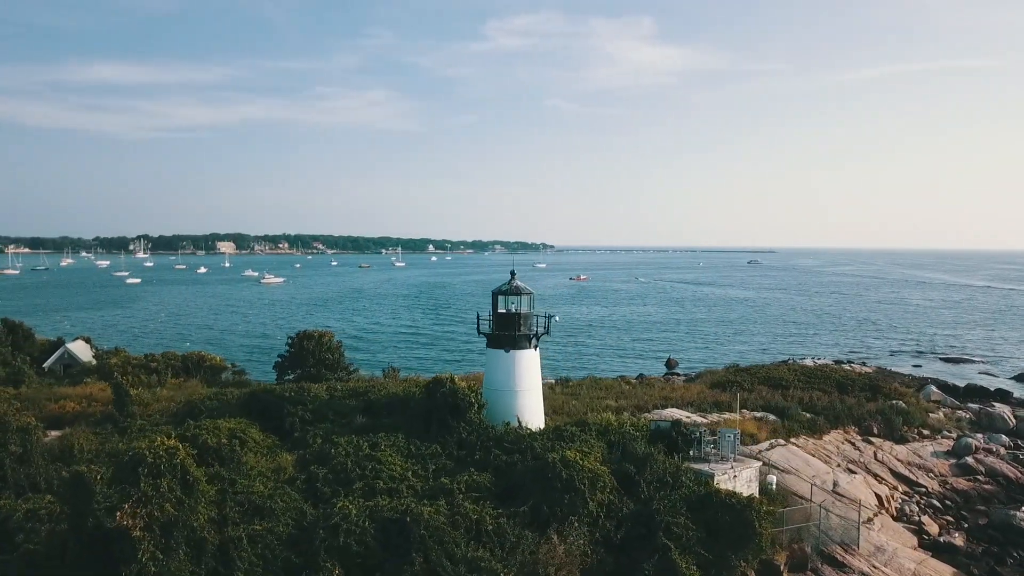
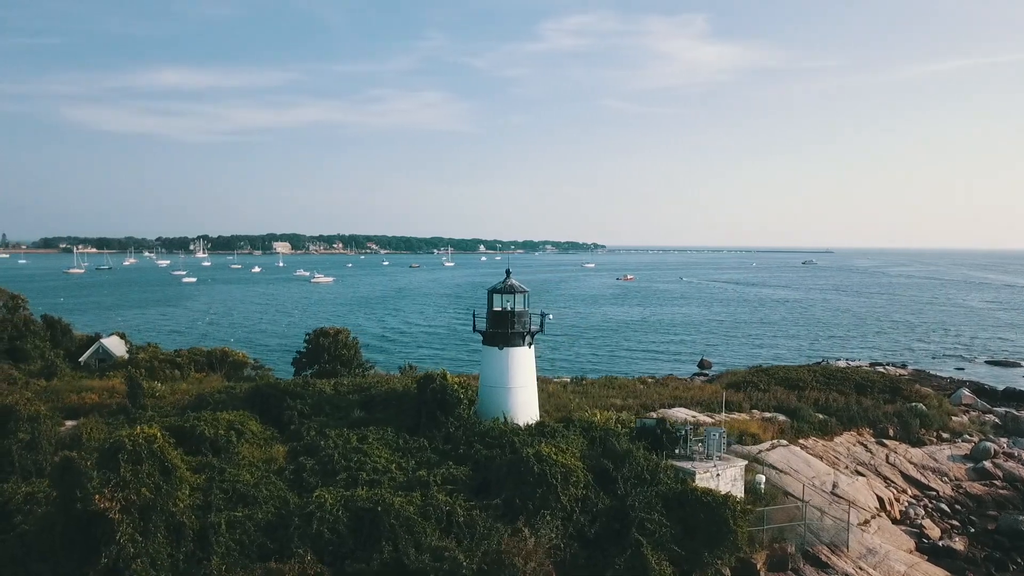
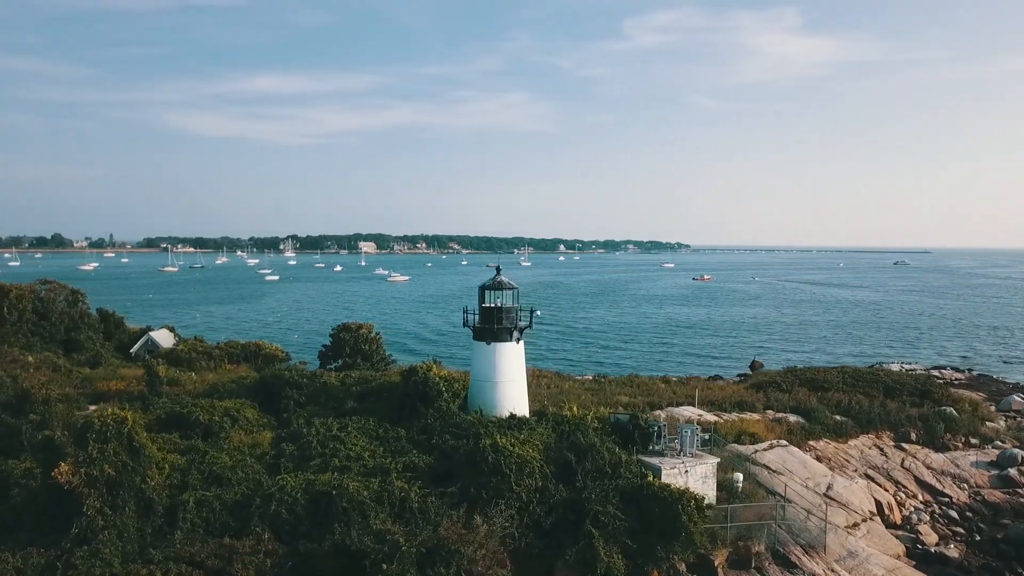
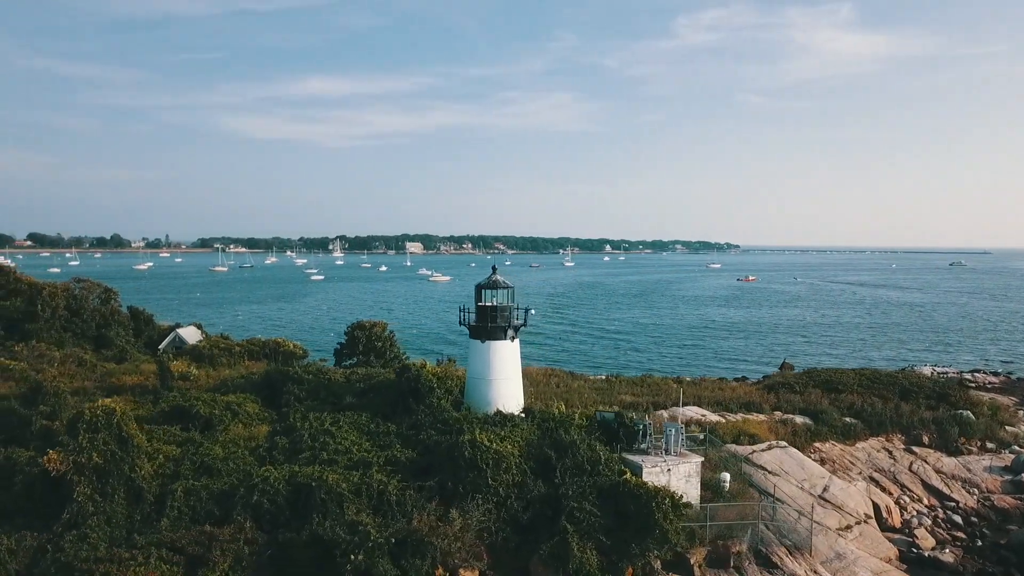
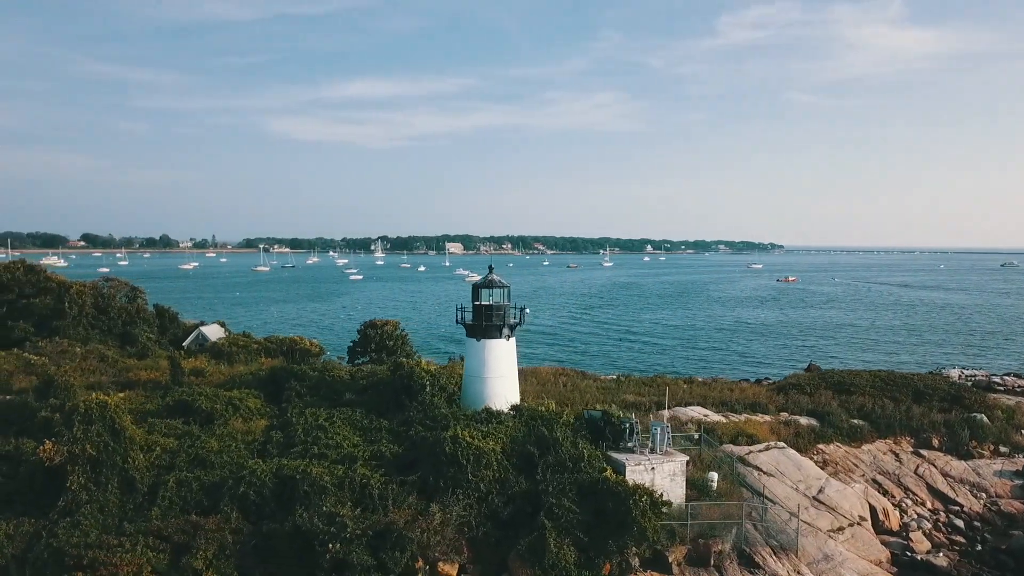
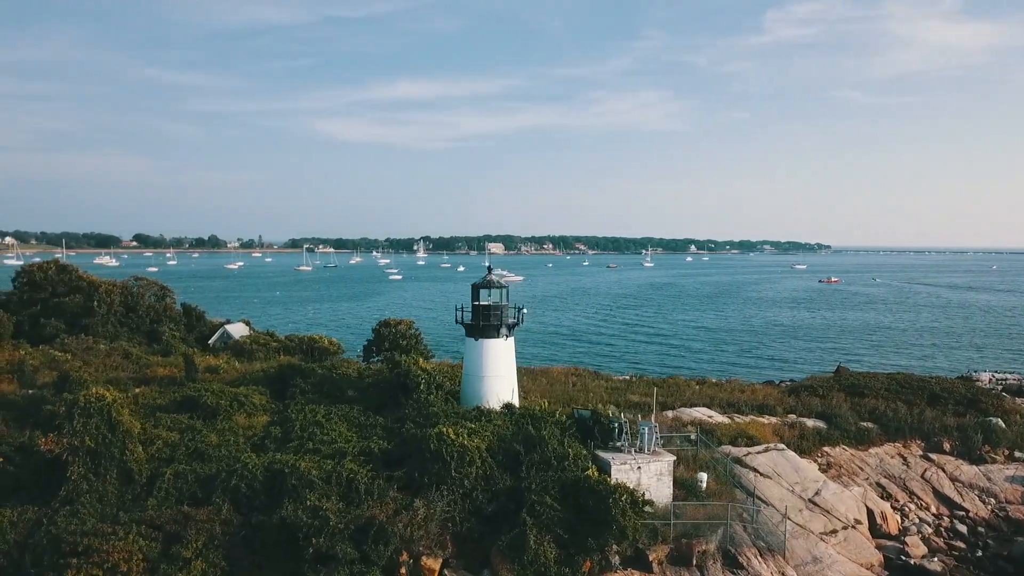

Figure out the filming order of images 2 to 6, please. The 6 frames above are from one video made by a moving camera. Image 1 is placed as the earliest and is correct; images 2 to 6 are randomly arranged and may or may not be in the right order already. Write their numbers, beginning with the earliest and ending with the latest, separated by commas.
2, 3, 4, 5, 6
